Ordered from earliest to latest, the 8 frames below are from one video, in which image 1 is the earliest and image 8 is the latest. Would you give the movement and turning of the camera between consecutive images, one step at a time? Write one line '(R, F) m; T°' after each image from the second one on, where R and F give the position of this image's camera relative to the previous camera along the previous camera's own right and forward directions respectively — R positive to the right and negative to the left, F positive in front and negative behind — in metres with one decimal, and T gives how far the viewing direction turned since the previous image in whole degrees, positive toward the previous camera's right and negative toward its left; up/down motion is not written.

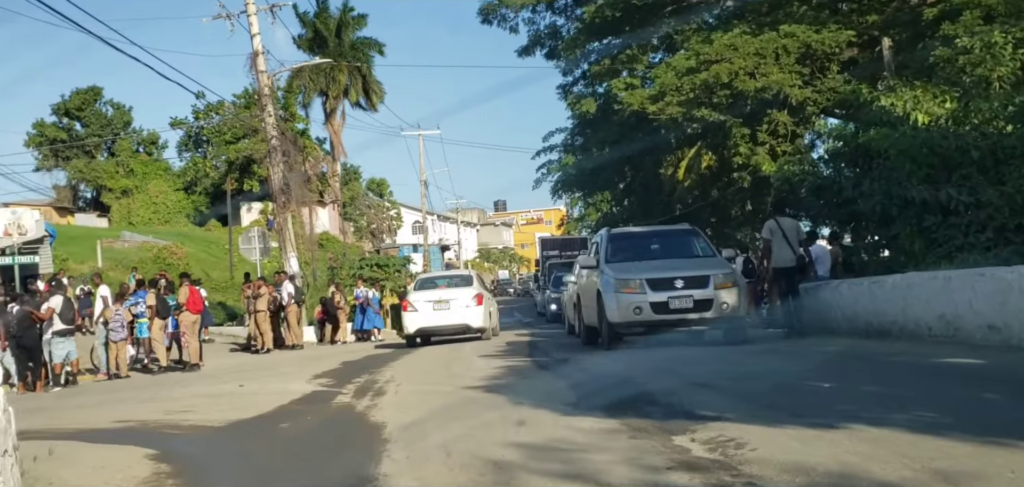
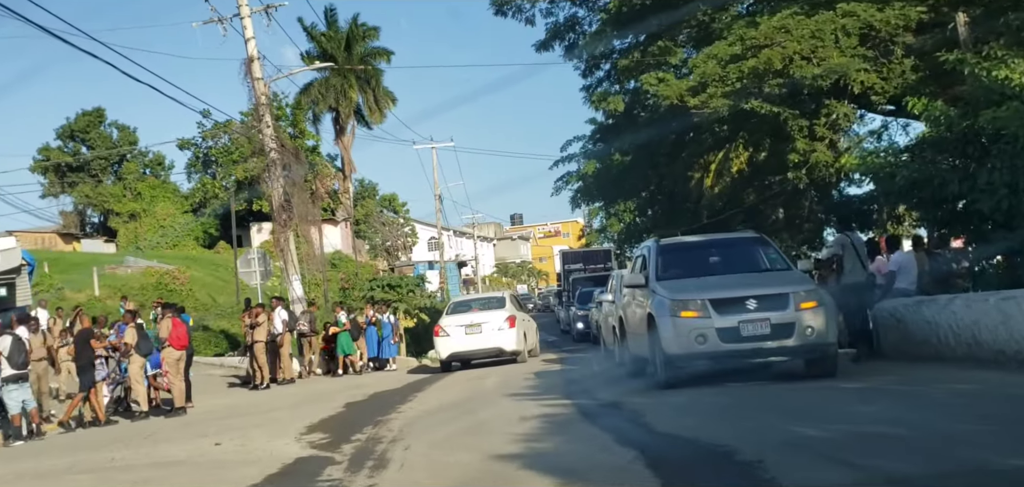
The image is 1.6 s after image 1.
(-0.2, +2.5) m; -1°
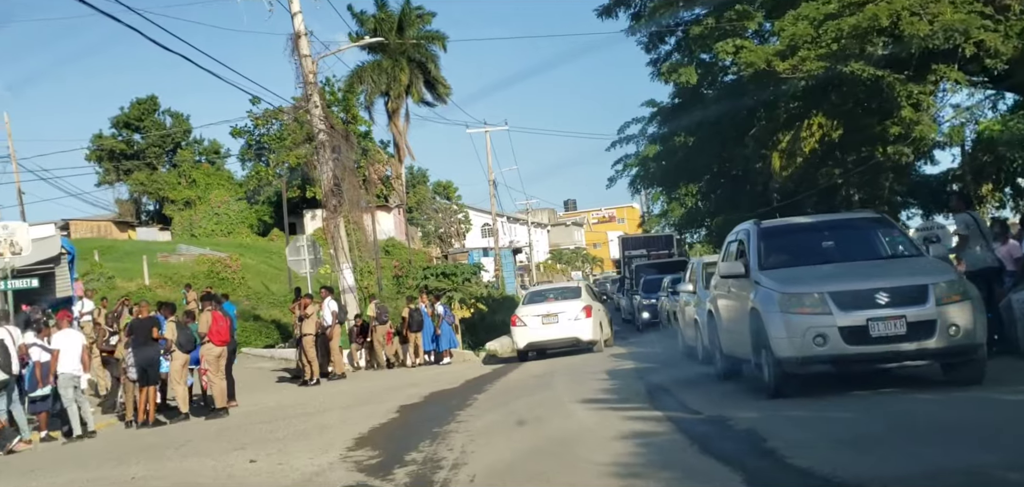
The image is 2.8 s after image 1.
(-0.3, +1.7) m; -3°
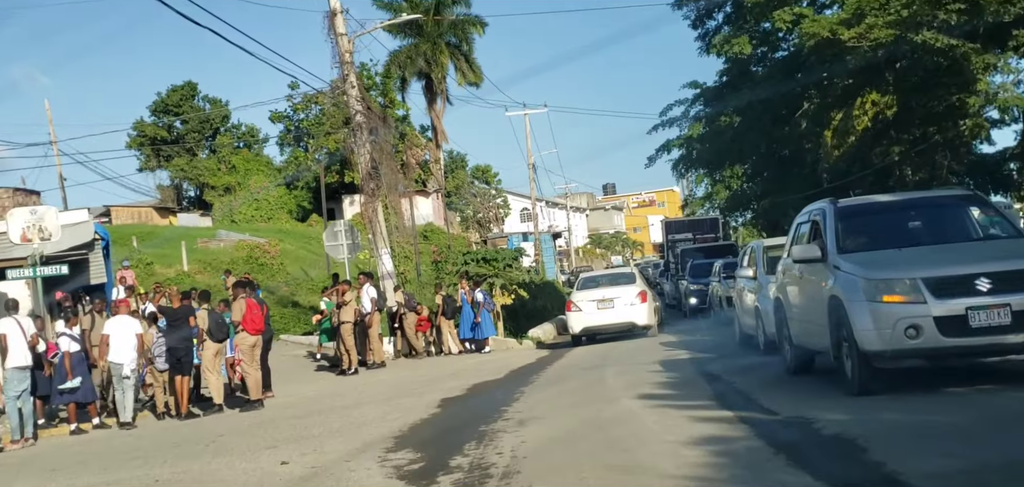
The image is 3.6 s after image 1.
(-0.1, +0.9) m; -2°
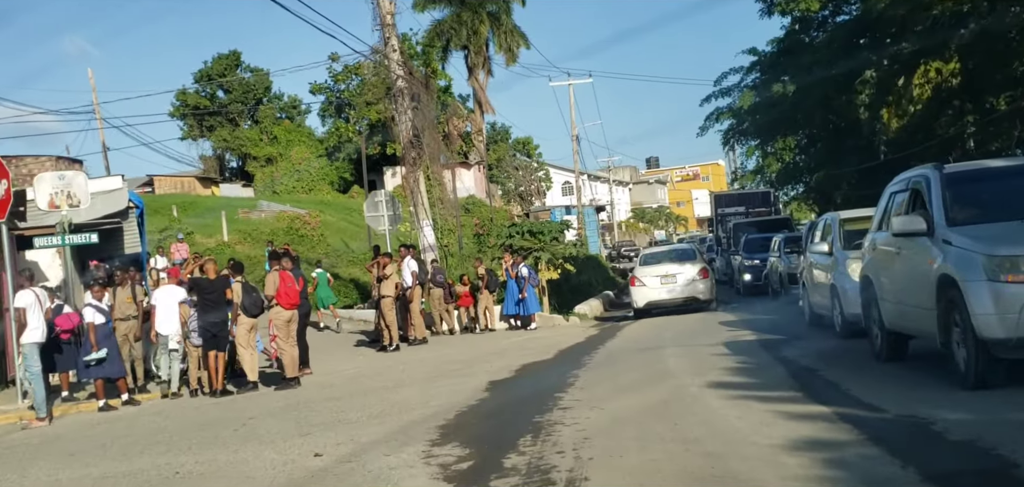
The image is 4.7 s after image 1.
(-0.2, +1.0) m; -2°
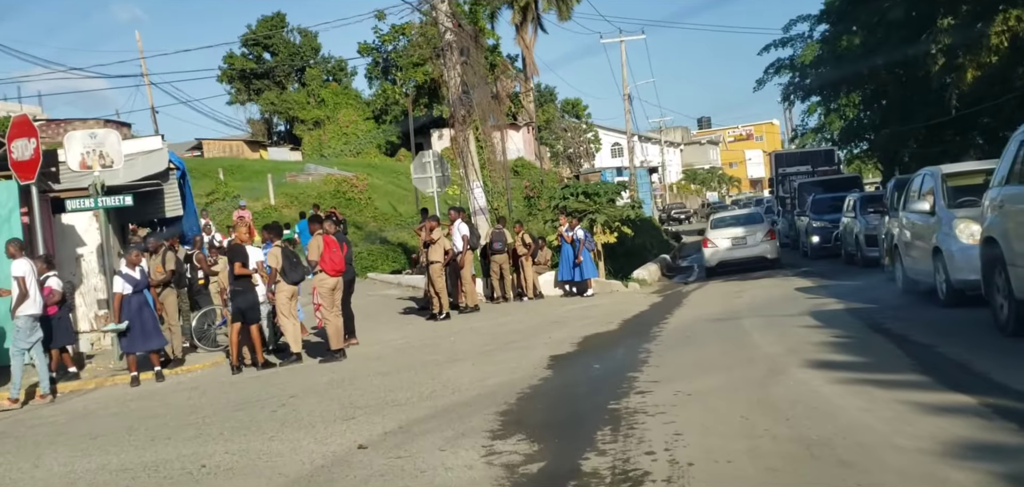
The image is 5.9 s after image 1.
(-0.2, +1.2) m; -3°
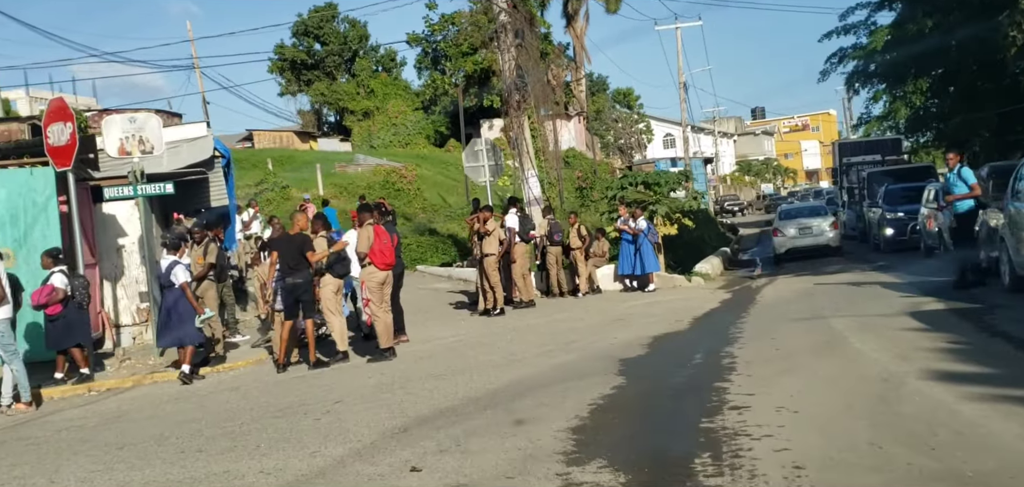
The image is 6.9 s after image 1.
(-0.2, +1.0) m; -3°
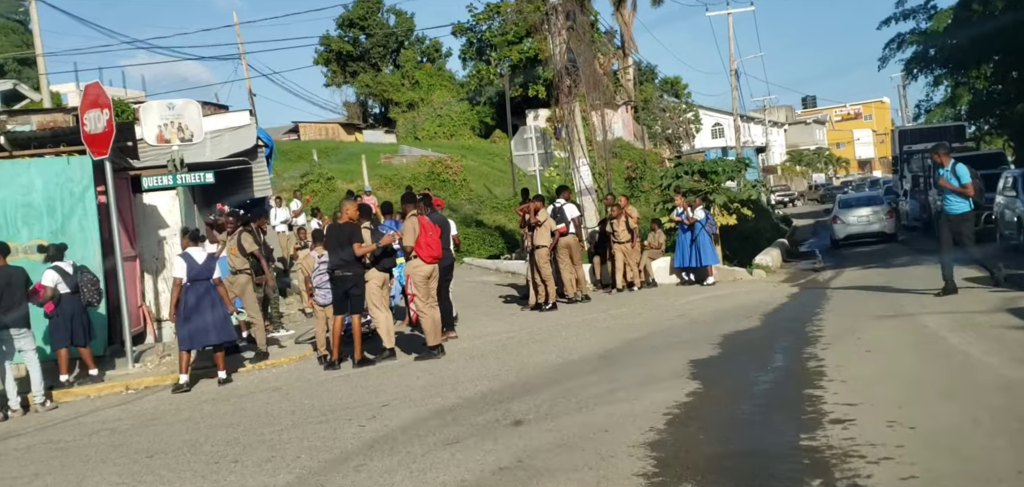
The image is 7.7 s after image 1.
(-0.1, +0.8) m; -3°
